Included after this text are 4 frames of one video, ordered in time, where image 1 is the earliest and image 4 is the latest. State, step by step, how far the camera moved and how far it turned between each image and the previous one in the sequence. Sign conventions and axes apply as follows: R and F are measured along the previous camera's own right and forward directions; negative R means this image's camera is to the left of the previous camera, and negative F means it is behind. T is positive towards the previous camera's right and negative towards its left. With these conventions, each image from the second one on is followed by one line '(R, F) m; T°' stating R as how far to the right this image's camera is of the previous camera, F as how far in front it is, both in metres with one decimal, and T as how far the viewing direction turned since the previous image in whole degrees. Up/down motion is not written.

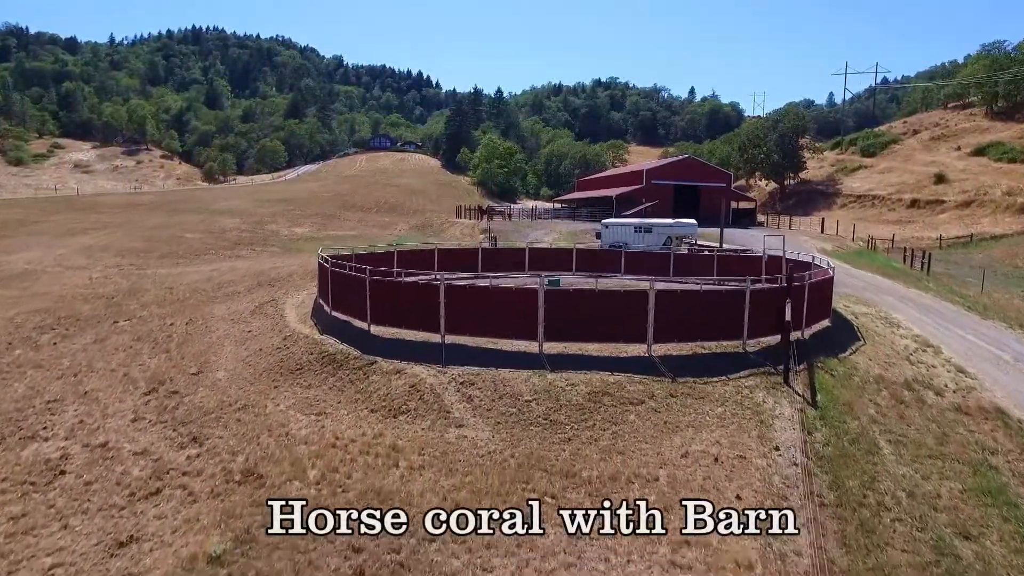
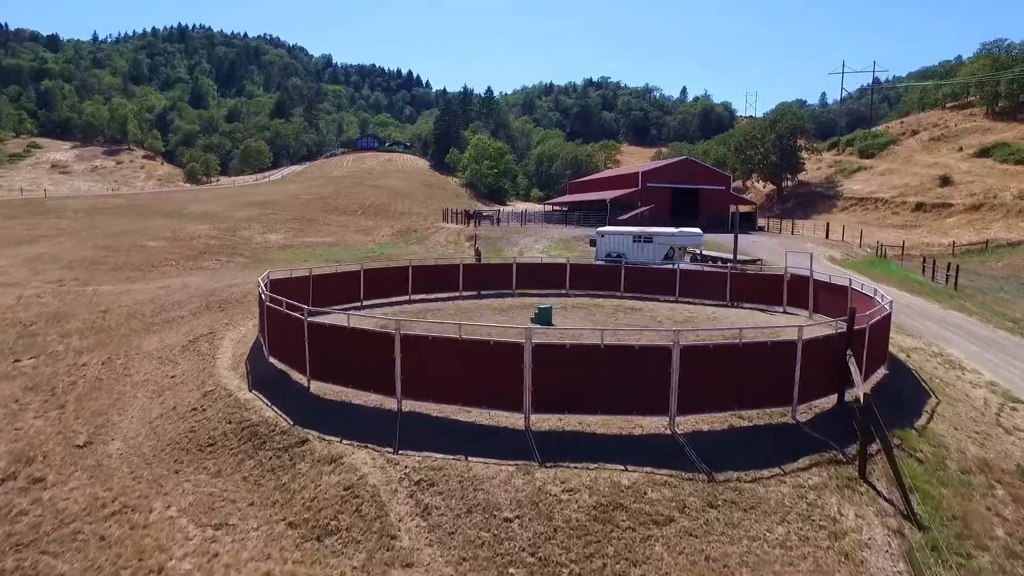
(+0.3, +4.0) m; +1°
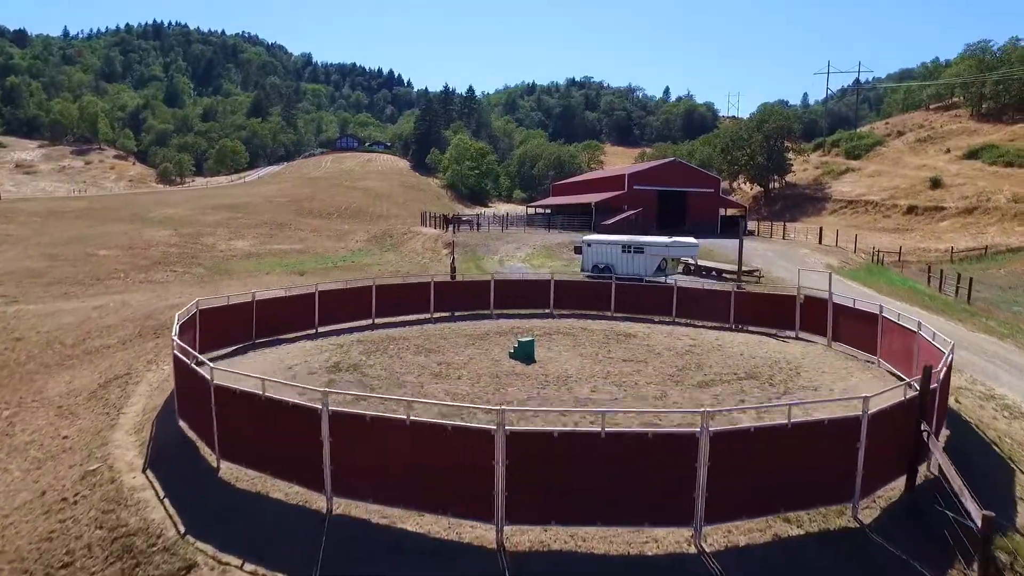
(+0.2, +3.3) m; +1°
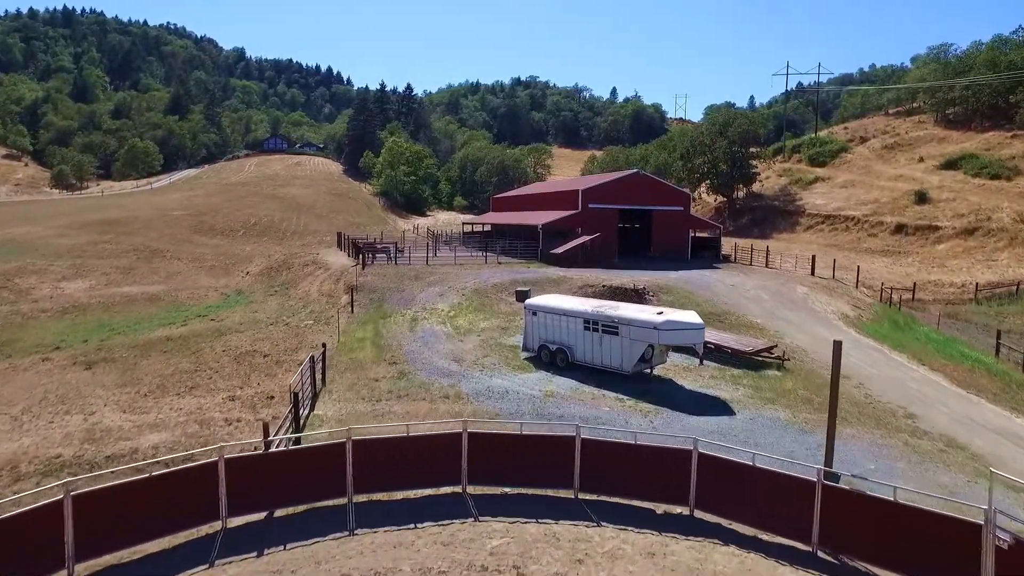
(+1.7, +13.4) m; +4°
